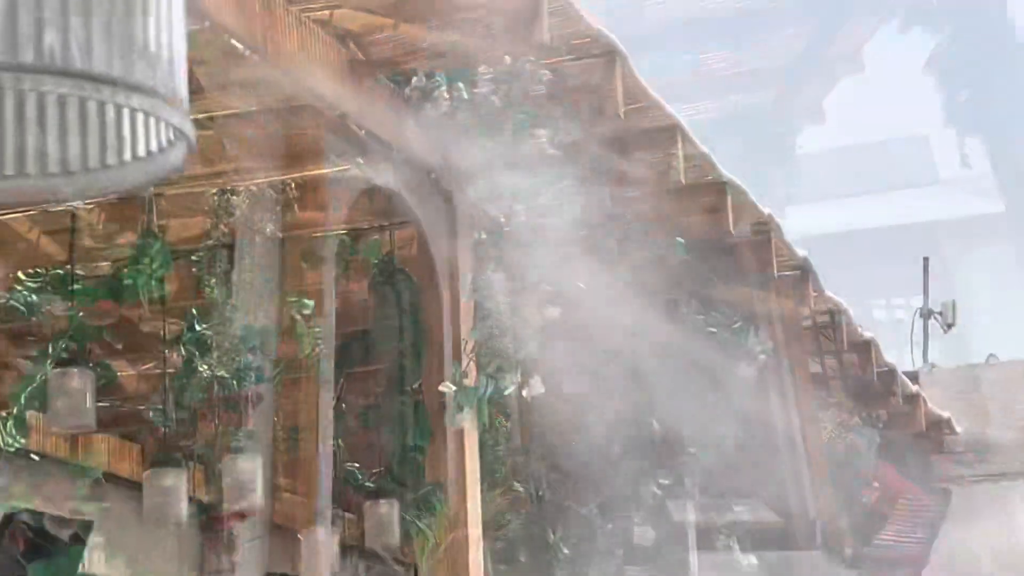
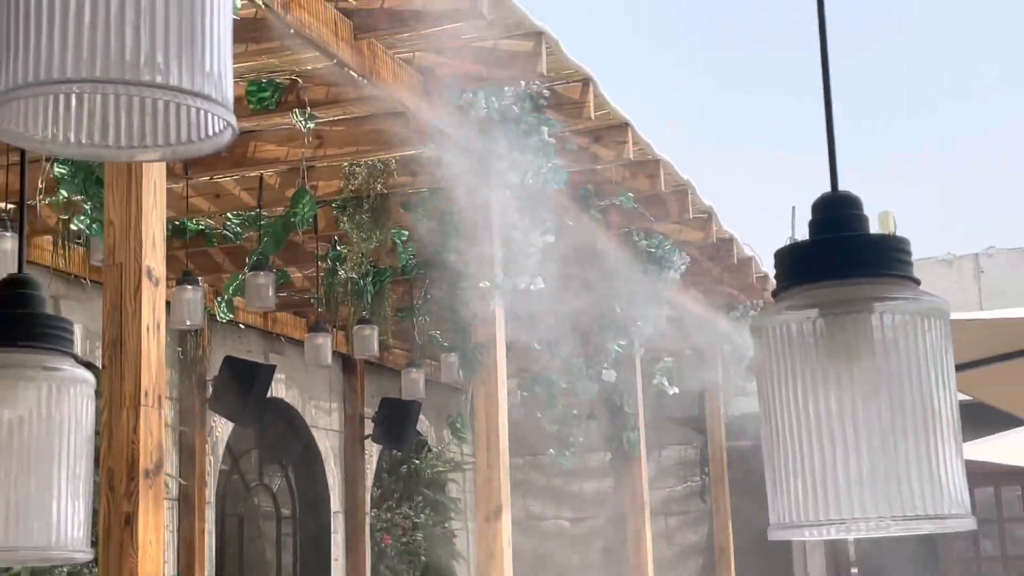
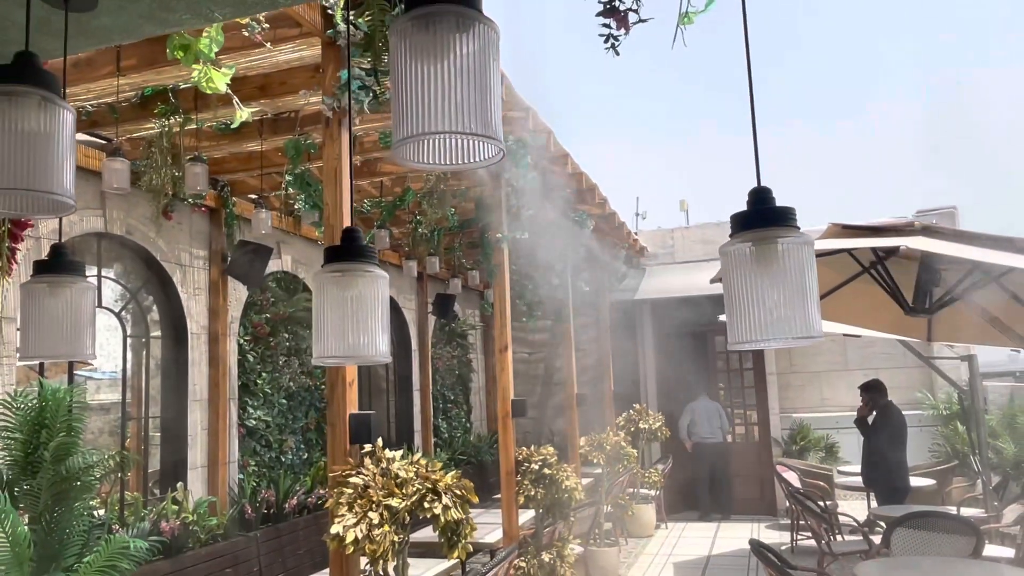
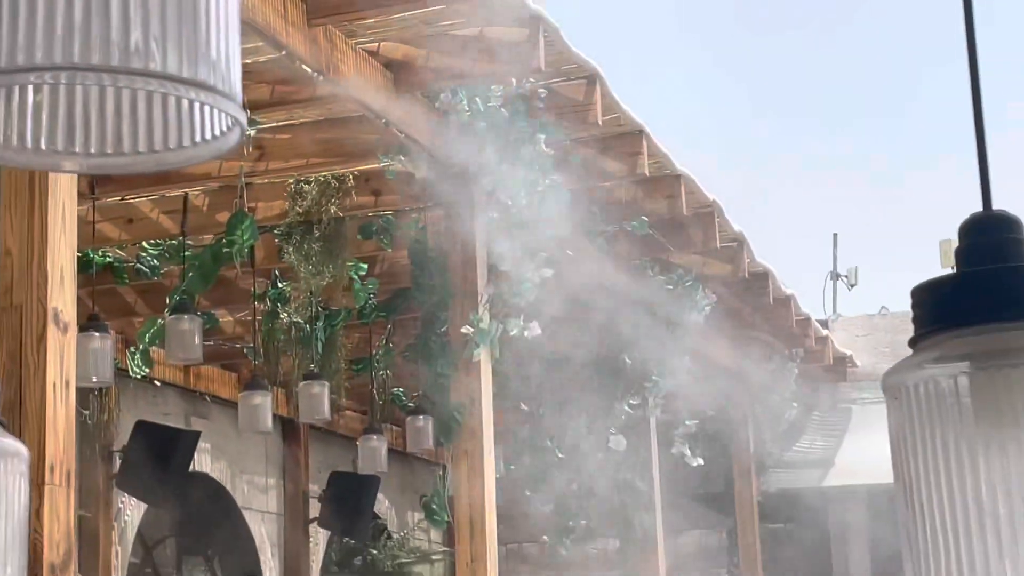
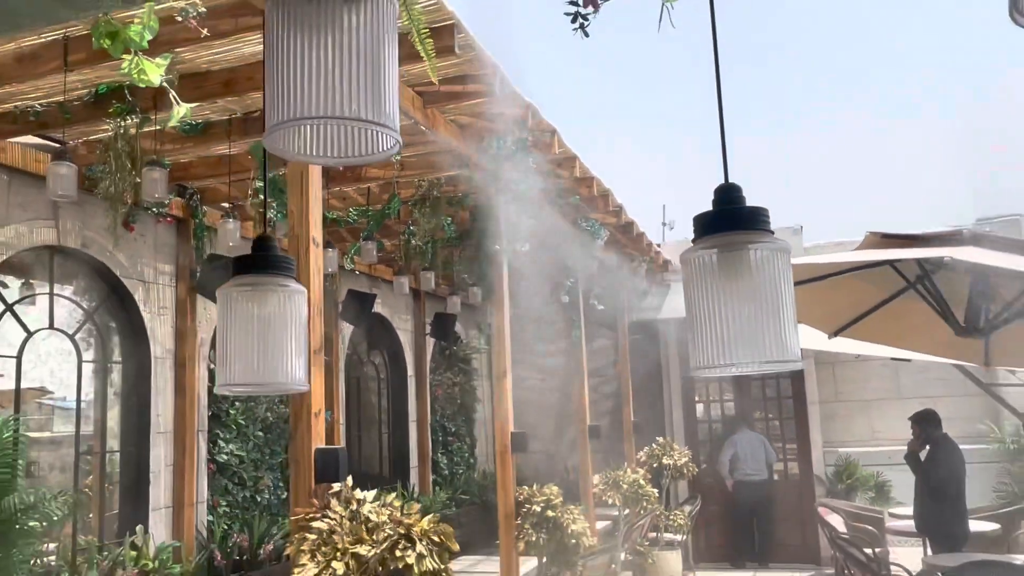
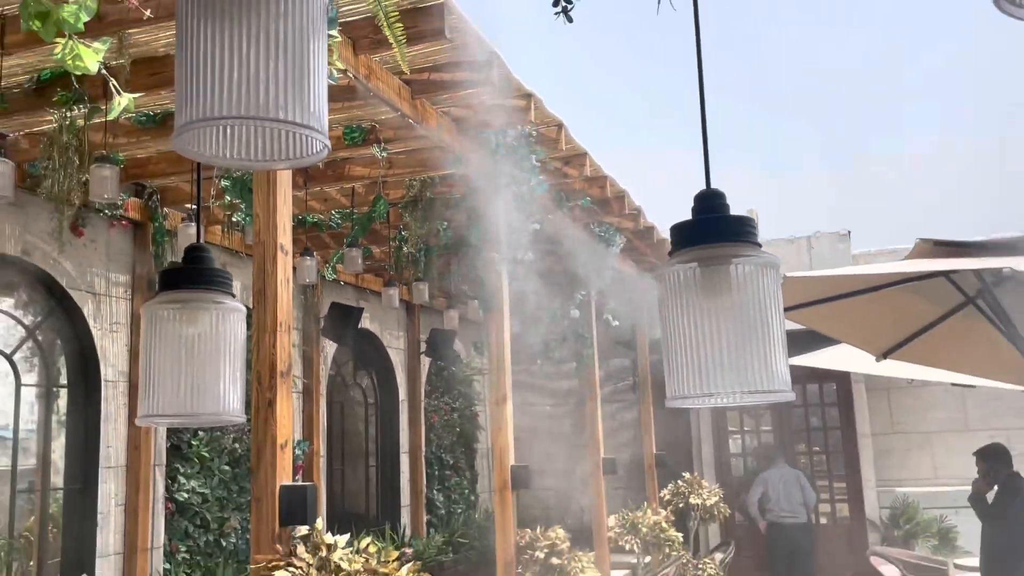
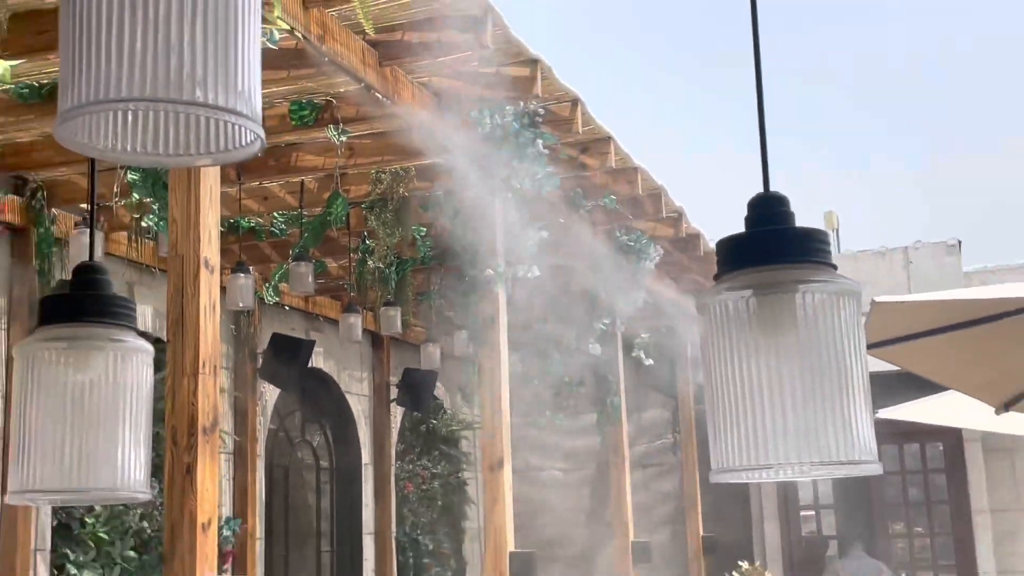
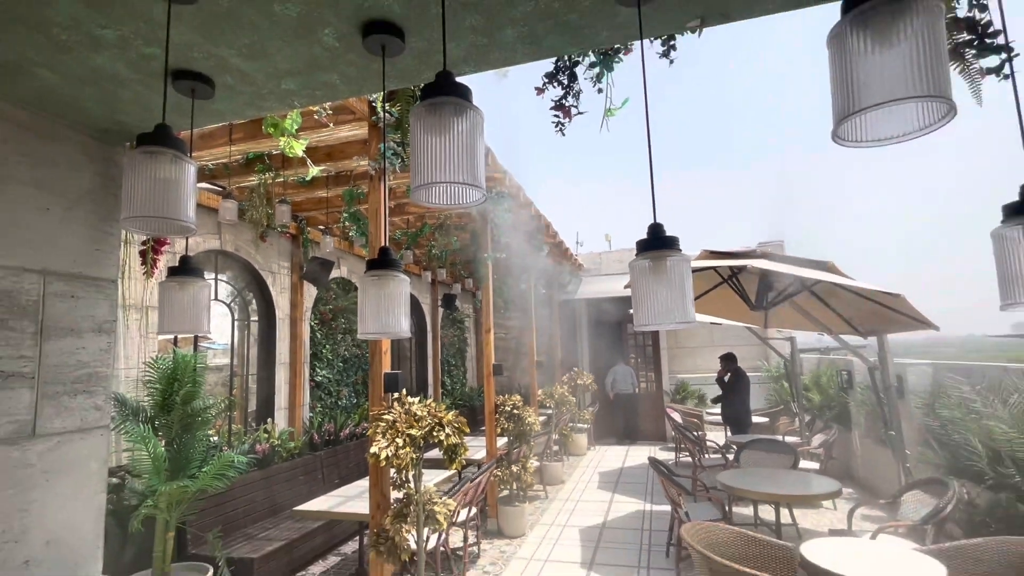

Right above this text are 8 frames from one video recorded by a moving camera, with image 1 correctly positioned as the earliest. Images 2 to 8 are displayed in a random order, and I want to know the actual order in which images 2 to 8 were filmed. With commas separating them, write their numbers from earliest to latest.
4, 2, 7, 6, 5, 3, 8
